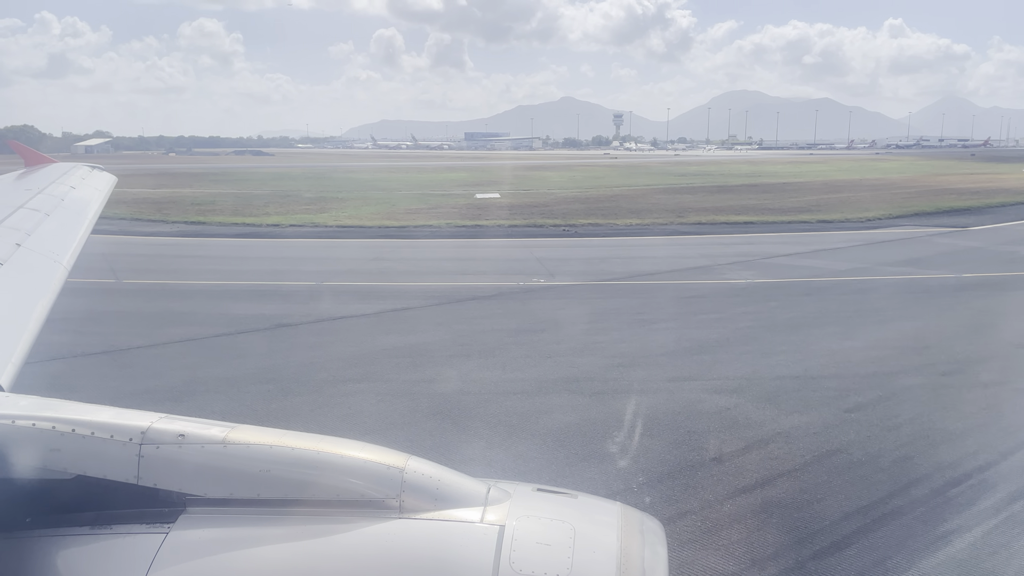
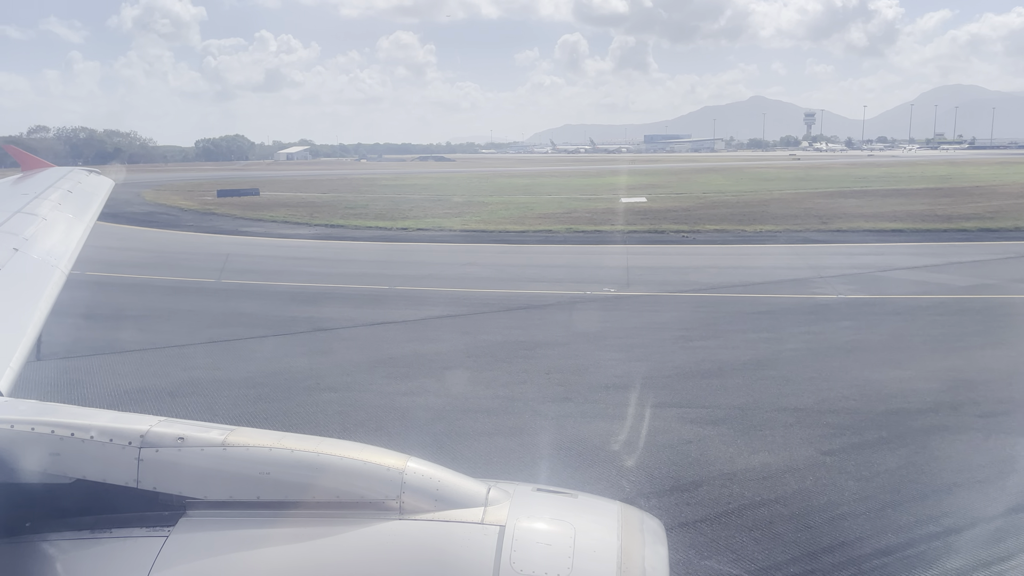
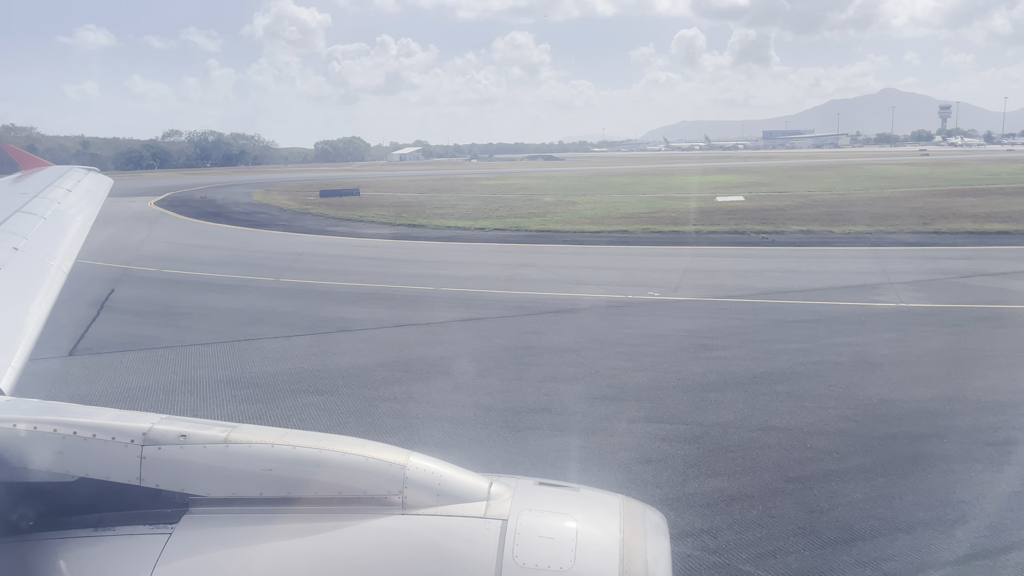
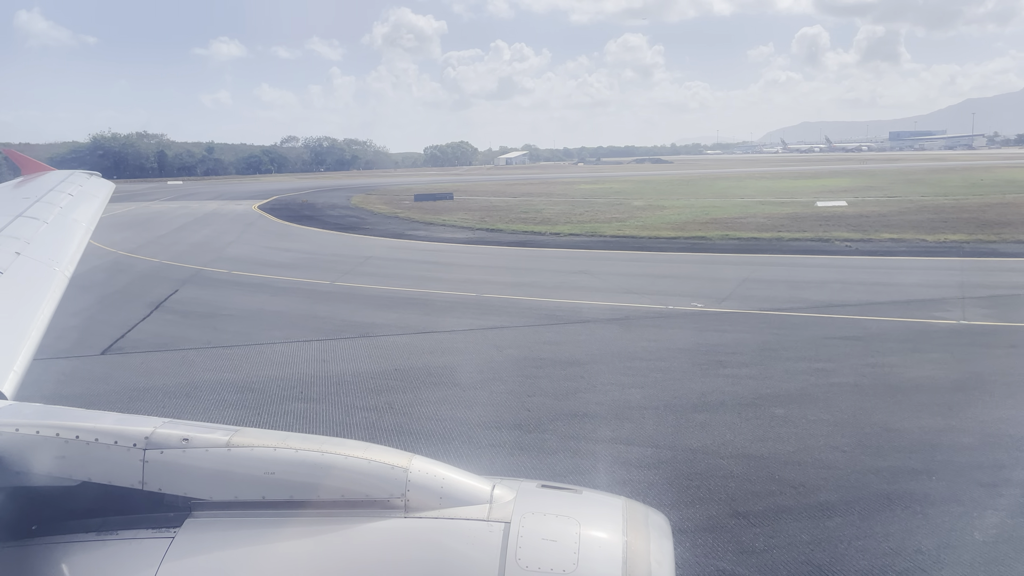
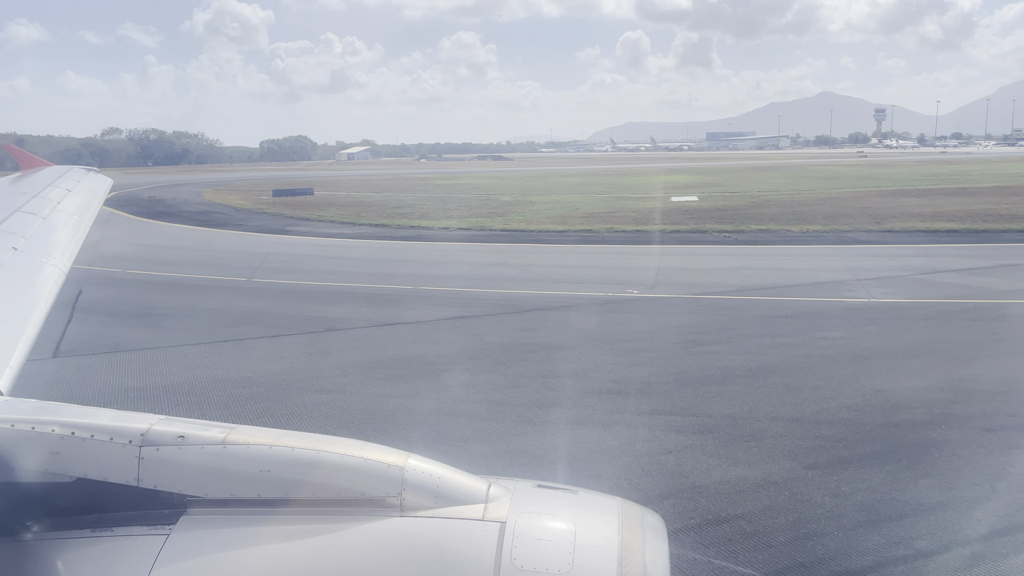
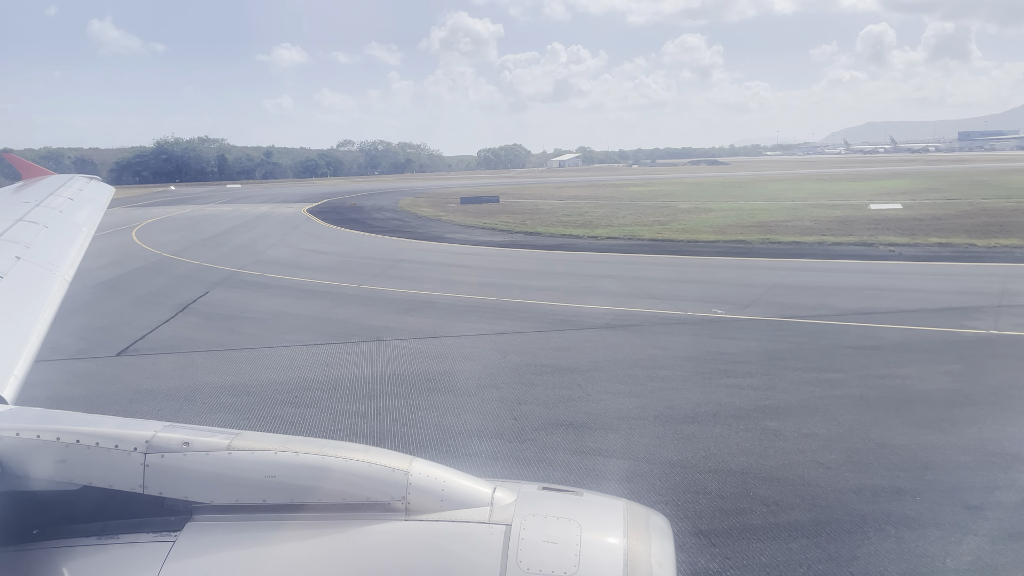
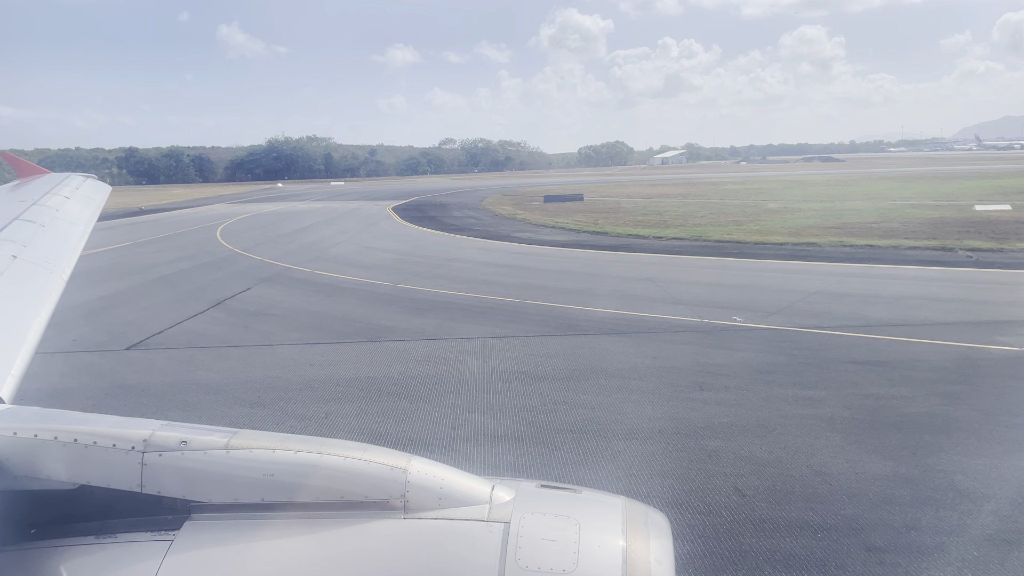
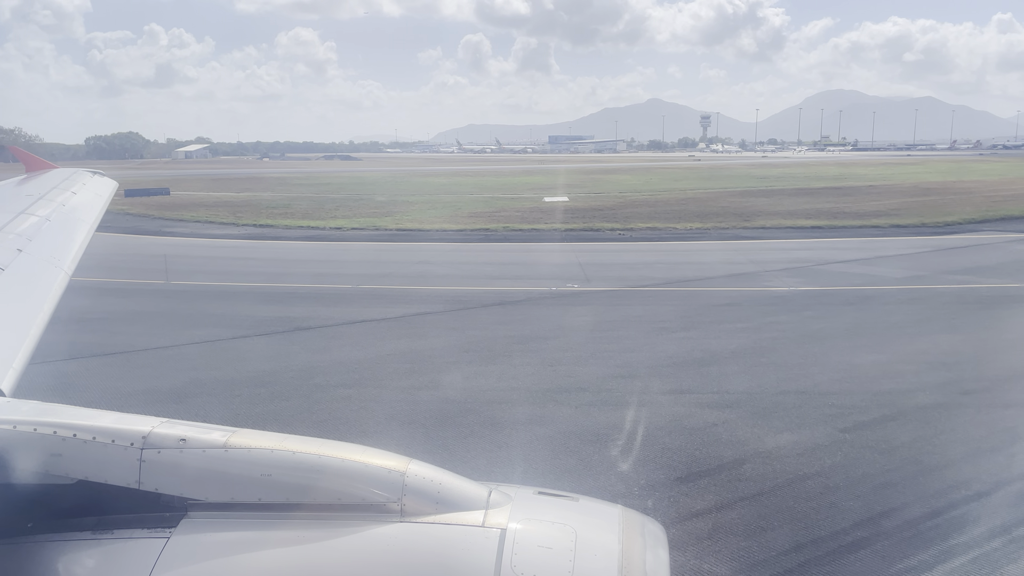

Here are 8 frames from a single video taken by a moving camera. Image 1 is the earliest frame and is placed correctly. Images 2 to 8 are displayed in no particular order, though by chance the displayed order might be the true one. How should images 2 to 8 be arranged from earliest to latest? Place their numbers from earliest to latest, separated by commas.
8, 2, 5, 3, 4, 6, 7
